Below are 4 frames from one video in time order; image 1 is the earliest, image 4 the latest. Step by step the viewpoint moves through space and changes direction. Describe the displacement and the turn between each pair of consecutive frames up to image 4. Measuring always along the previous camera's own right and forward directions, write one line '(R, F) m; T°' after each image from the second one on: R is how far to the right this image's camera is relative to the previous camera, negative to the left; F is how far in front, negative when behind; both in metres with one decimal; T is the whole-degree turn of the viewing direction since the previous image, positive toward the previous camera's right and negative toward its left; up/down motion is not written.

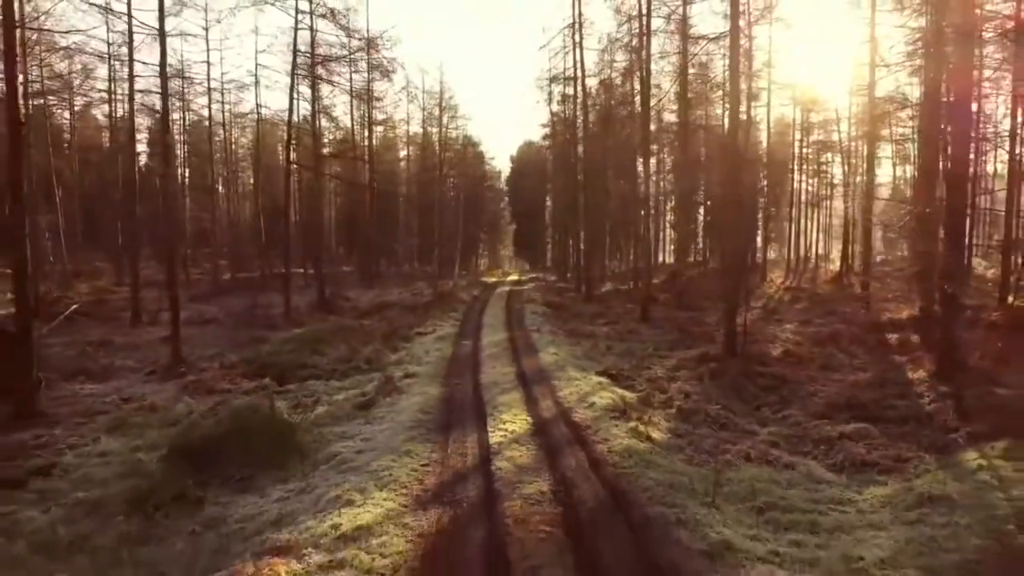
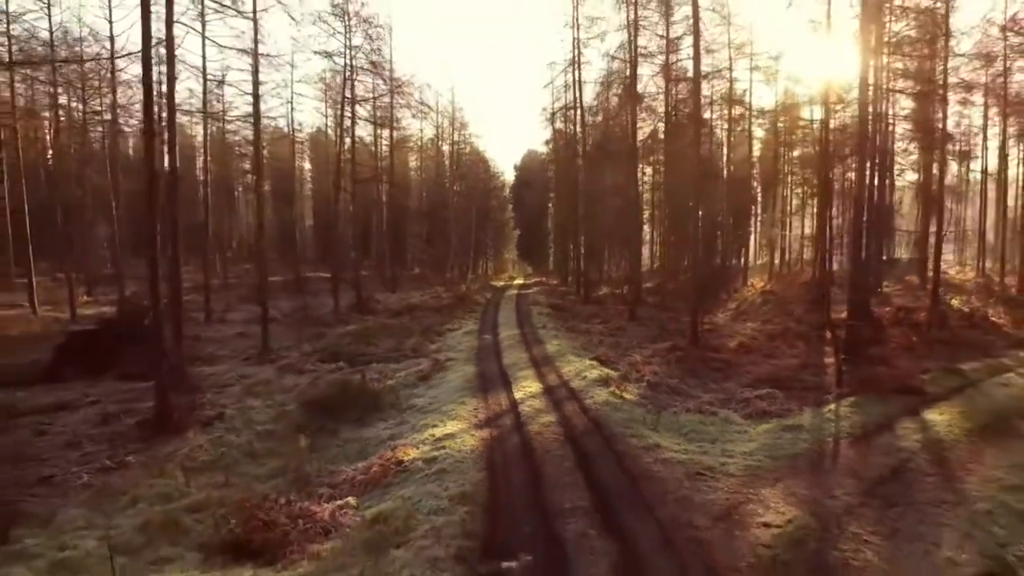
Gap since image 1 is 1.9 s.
(-0.3, -4.3) m; 0°
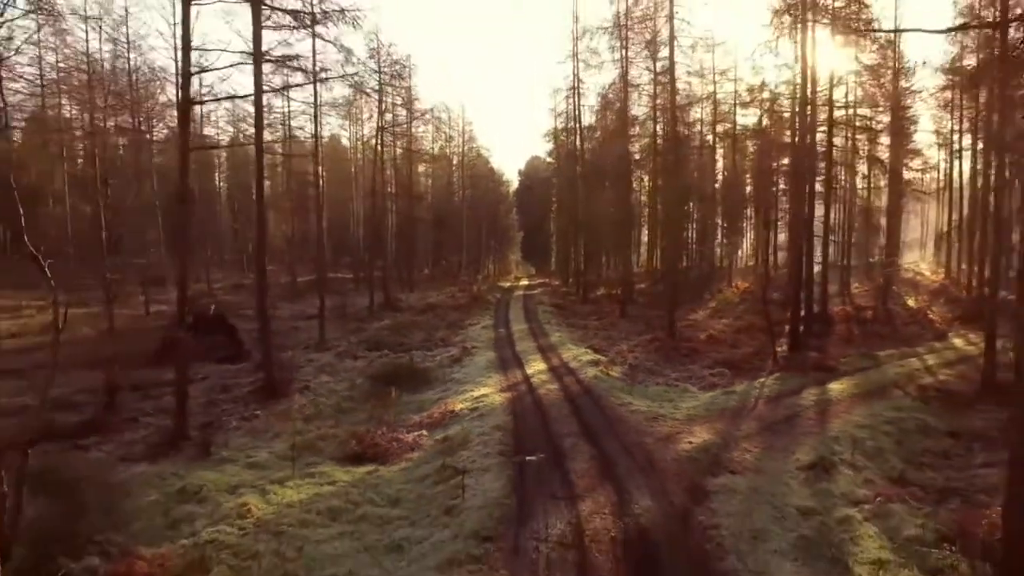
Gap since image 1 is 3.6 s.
(-0.3, -4.3) m; 0°
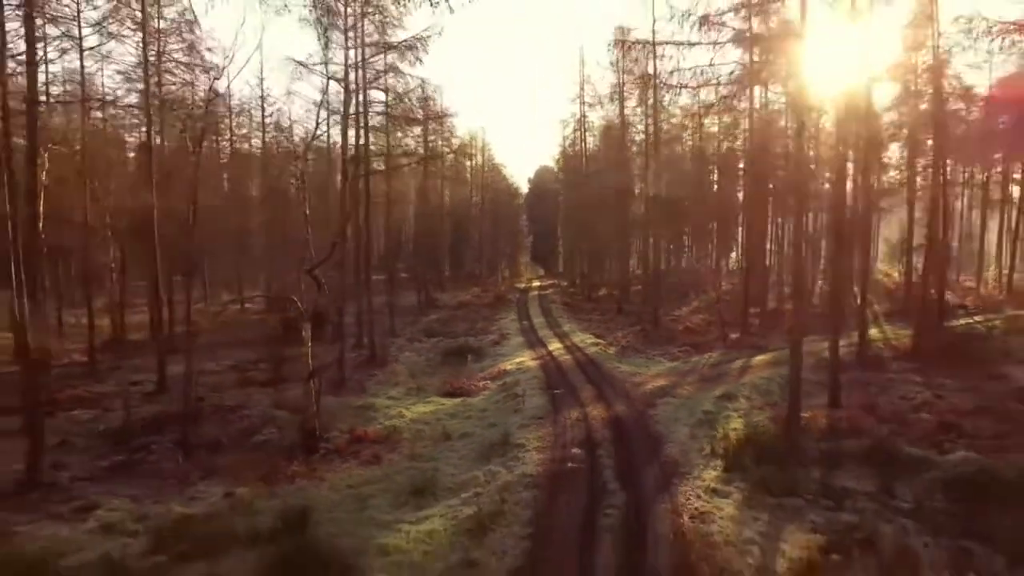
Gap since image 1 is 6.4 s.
(-0.8, -7.5) m; 0°
